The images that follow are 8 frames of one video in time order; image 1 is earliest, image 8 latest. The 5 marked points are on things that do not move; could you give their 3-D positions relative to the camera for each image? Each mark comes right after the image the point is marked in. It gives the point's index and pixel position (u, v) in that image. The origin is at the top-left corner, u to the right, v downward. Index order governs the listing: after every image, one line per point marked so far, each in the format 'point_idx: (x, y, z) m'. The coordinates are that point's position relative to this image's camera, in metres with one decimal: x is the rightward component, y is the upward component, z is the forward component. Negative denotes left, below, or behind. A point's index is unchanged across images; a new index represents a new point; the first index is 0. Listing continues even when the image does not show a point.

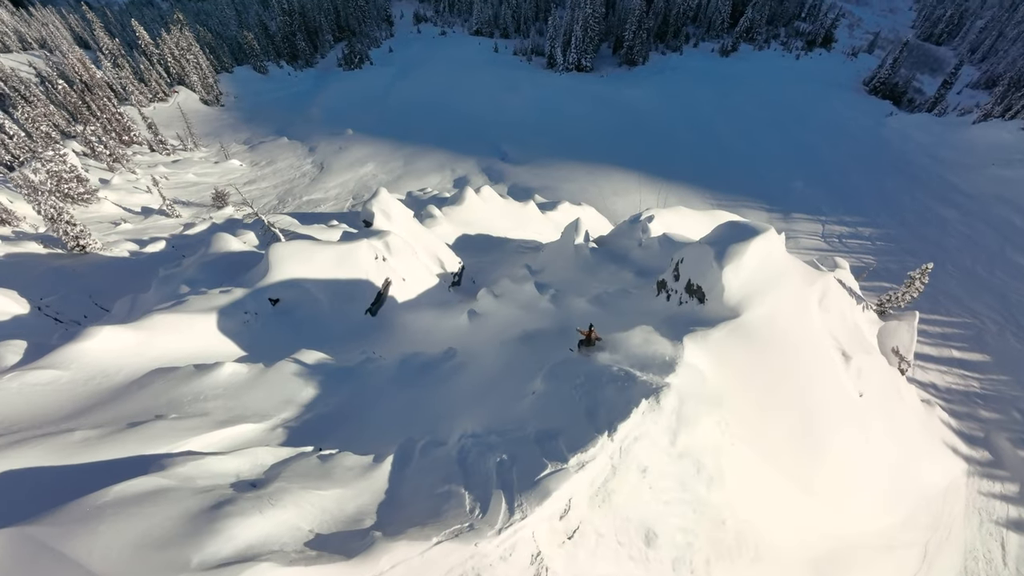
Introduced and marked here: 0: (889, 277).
0: (+9.9, +0.3, +18.5) m
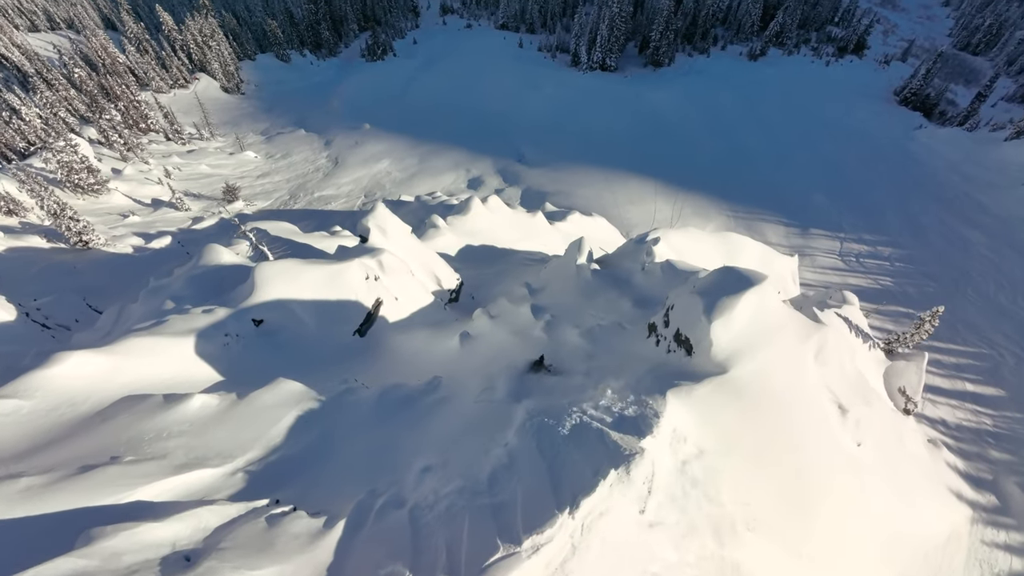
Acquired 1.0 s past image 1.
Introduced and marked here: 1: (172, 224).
0: (+10.1, -0.3, +18.1) m
1: (-7.8, +1.5, +16.2) m
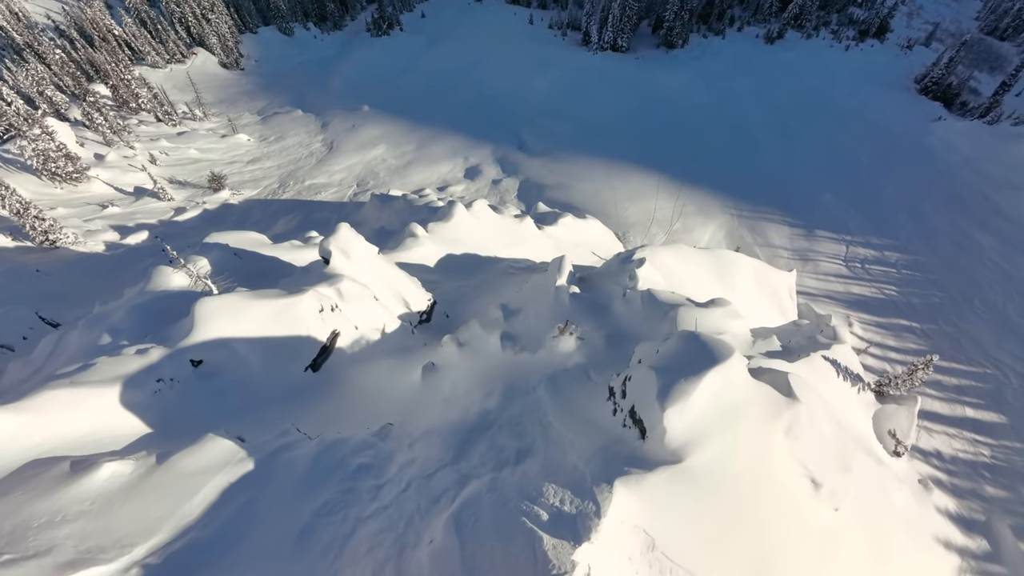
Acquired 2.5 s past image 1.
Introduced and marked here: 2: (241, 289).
0: (+9.8, -0.6, +17.4) m
1: (-8.0, +1.6, +15.8) m
2: (-2.8, 0.0, +7.3) m
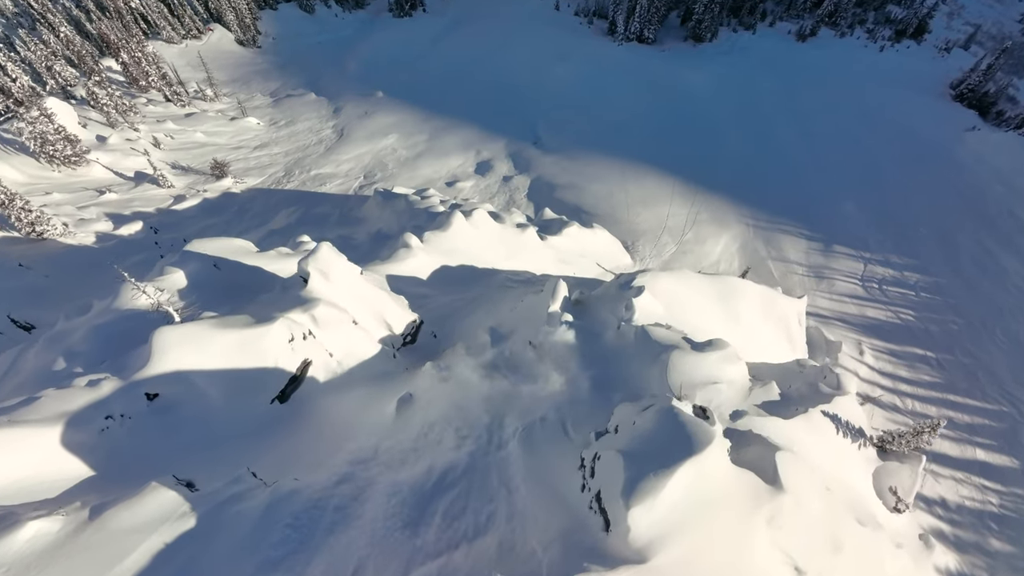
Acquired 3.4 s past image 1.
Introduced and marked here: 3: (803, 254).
0: (+9.8, -1.3, +16.8) m
1: (-7.9, +1.8, +15.5) m
2: (-3.0, -0.3, +7.0) m
3: (+8.0, +1.0, +19.4) m
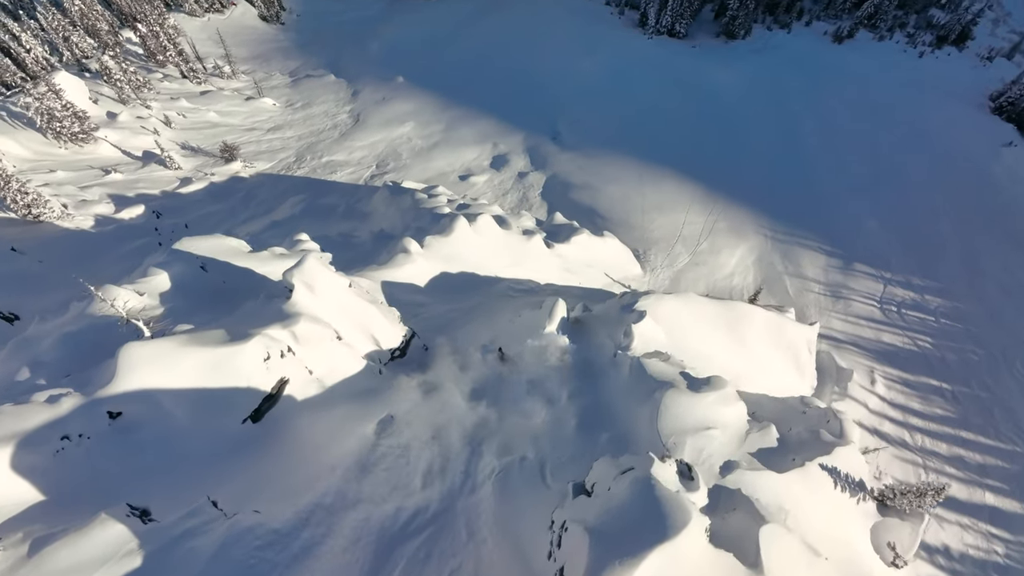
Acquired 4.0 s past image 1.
0: (+9.8, -1.9, +16.2) m
1: (-7.7, +2.2, +15.3) m
2: (-3.1, -0.4, +6.7) m
3: (+8.2, +0.5, +18.9) m
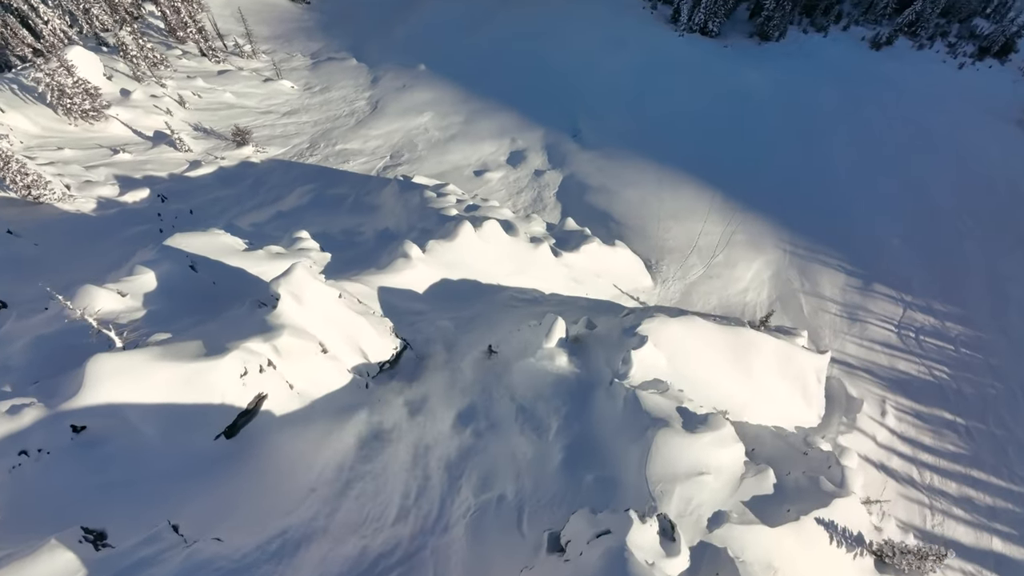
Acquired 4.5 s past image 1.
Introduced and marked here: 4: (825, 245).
0: (+9.8, -2.6, +15.7) m
1: (-7.4, +2.6, +15.1) m
2: (-3.3, -0.5, +6.4) m
3: (+8.5, -0.1, +18.3) m
4: (+8.6, +1.2, +19.6) m
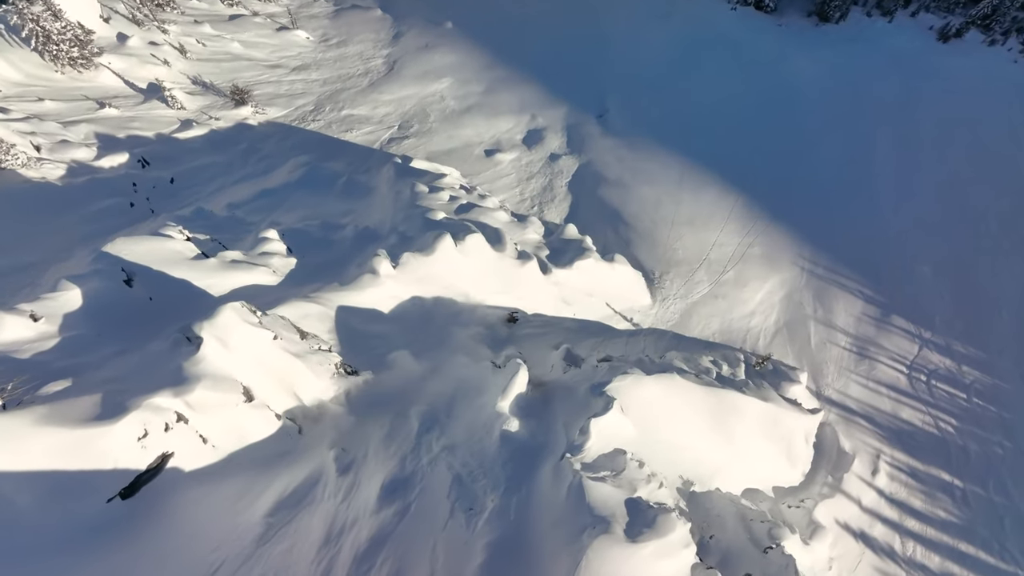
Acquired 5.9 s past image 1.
0: (+9.3, -3.7, +14.8) m
1: (-7.3, +3.3, +14.4) m
2: (-3.9, -0.9, +5.9) m
3: (+8.3, -0.8, +17.3) m
4: (+8.6, +0.5, +18.4) m
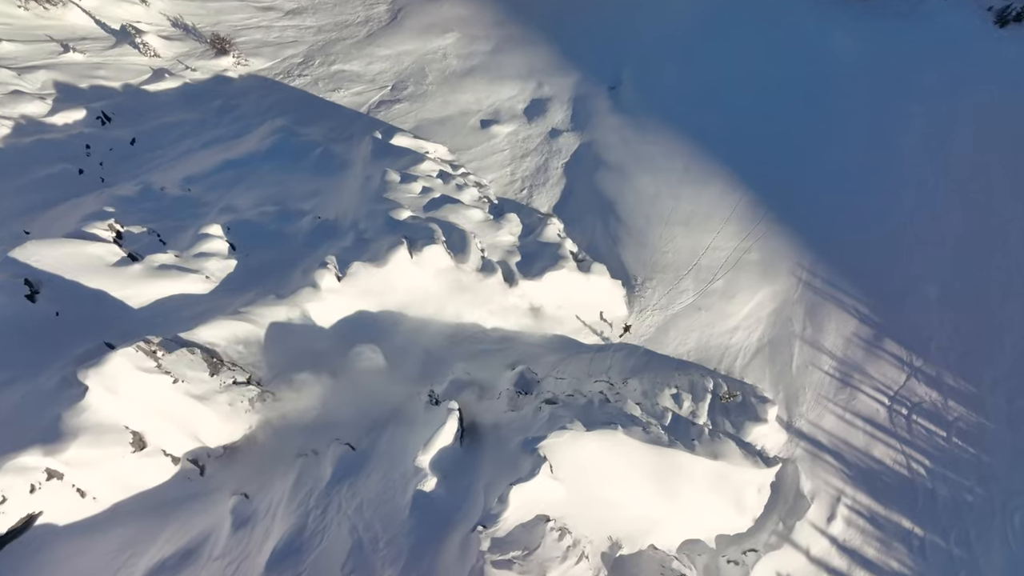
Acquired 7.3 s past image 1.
0: (+8.3, -4.5, +14.4) m
1: (-7.5, +4.0, +13.5) m
2: (-4.8, -1.3, +5.4) m
3: (+7.7, -1.3, +16.5) m
4: (+8.2, 0.0, +17.6) m
